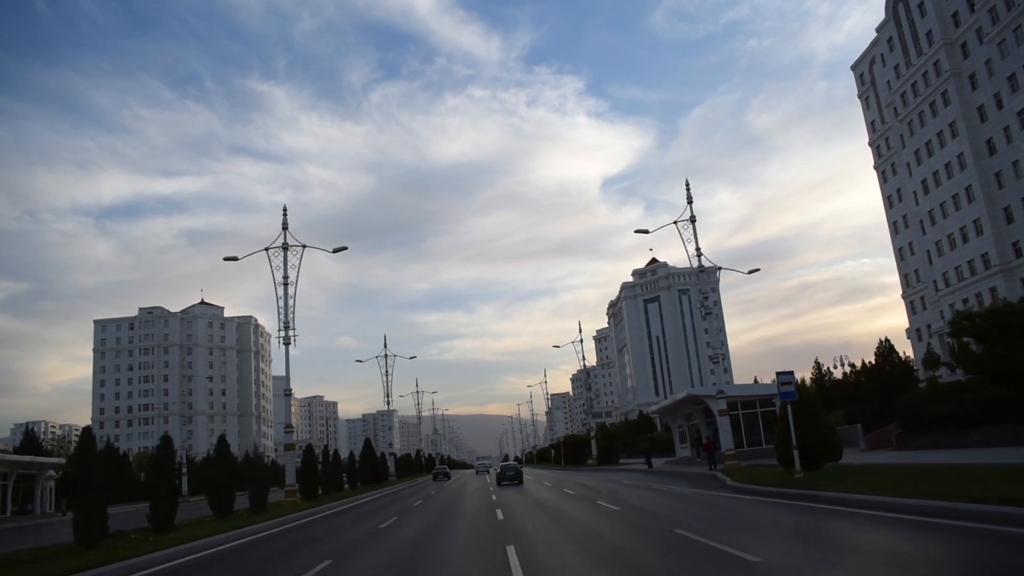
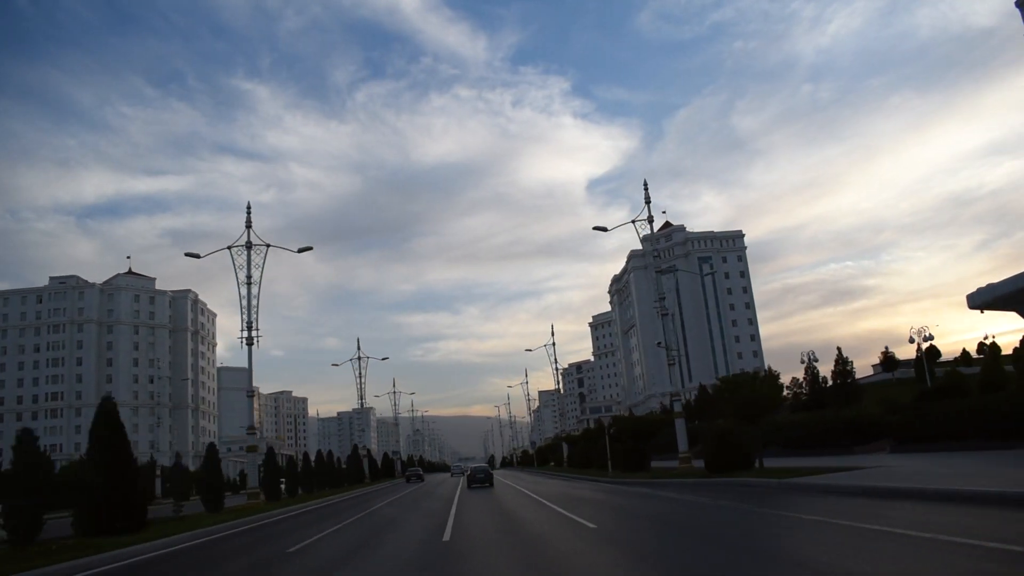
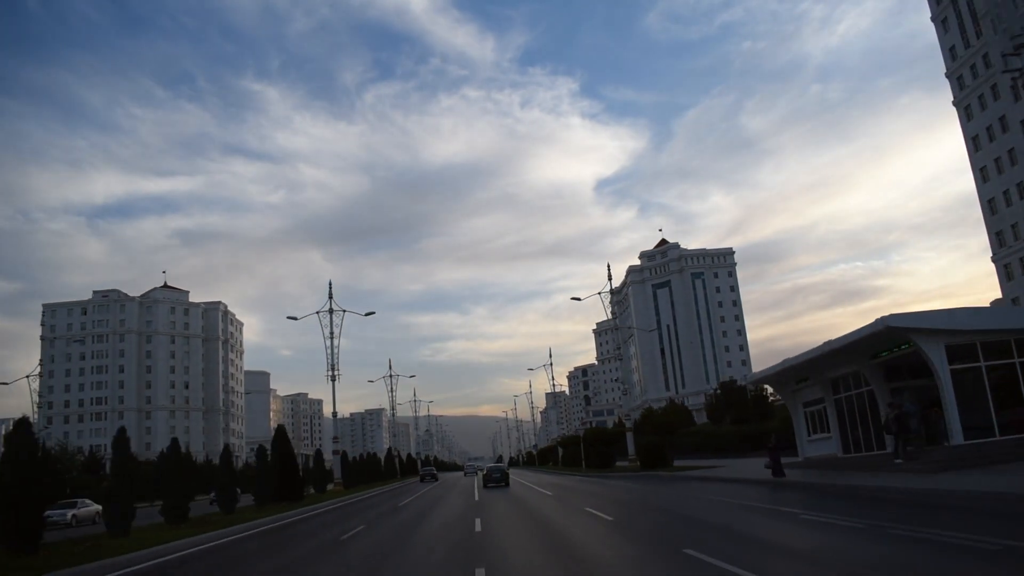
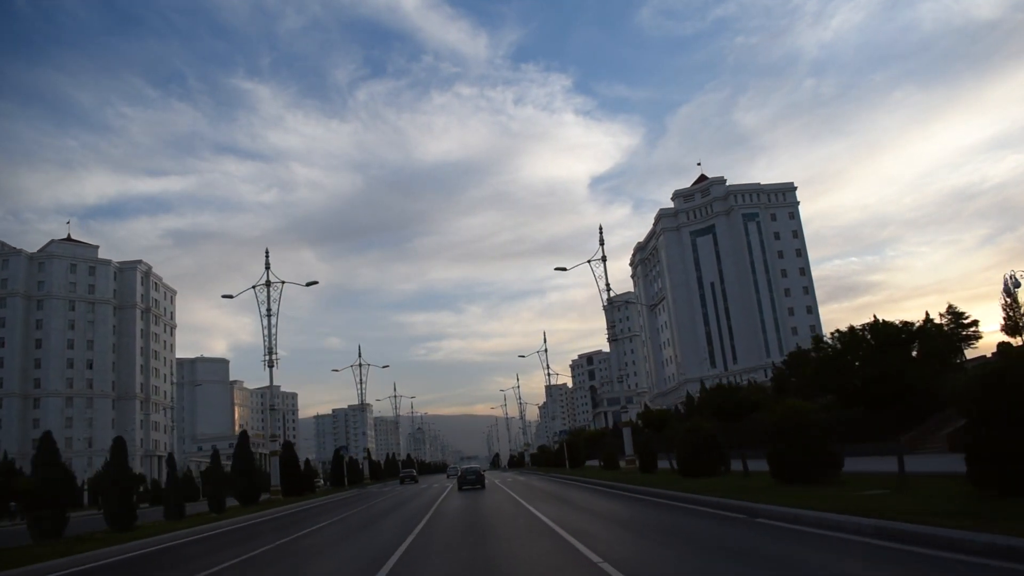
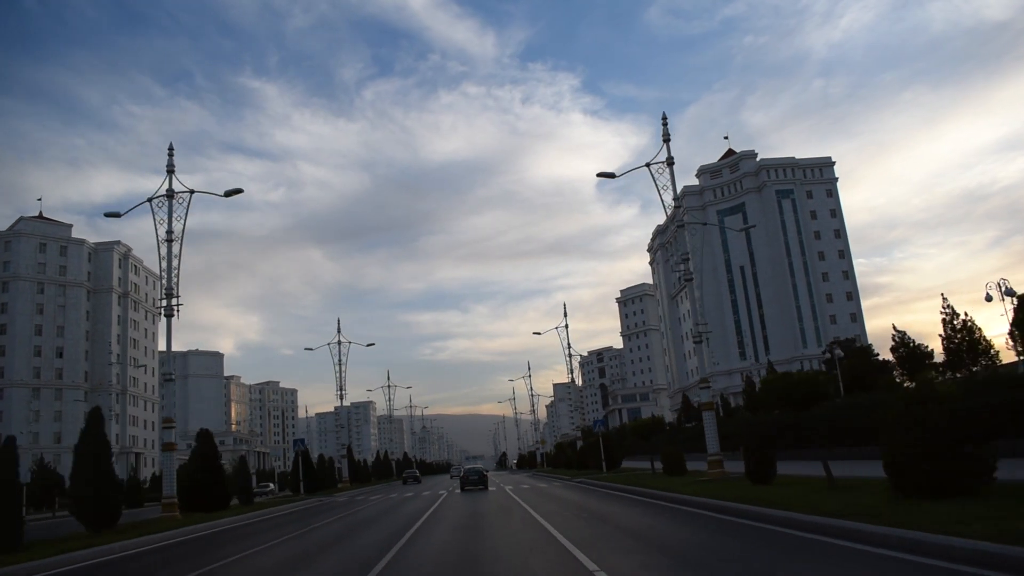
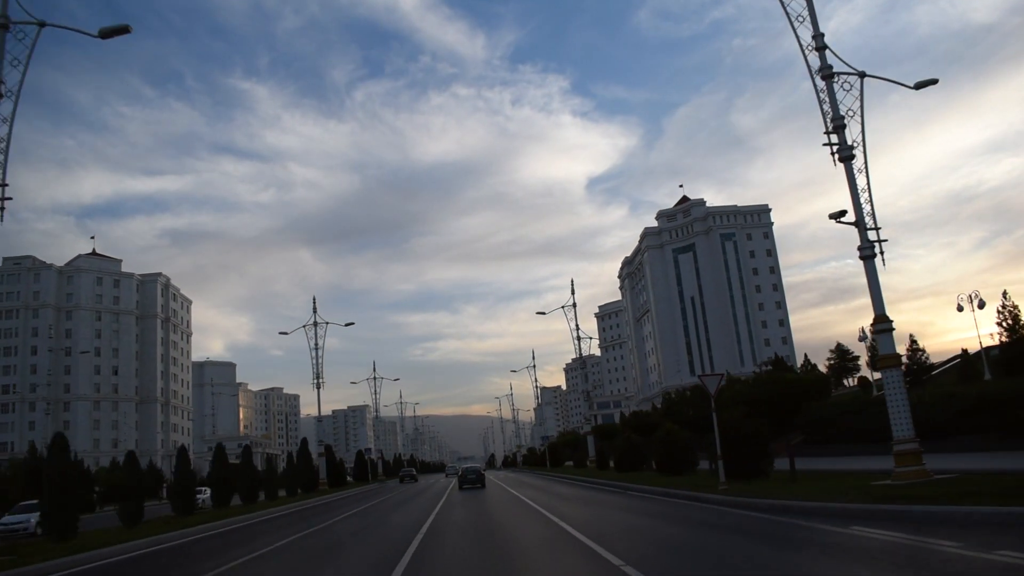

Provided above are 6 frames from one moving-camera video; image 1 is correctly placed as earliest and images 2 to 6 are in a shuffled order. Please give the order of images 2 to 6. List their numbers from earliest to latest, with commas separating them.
3, 2, 6, 4, 5
